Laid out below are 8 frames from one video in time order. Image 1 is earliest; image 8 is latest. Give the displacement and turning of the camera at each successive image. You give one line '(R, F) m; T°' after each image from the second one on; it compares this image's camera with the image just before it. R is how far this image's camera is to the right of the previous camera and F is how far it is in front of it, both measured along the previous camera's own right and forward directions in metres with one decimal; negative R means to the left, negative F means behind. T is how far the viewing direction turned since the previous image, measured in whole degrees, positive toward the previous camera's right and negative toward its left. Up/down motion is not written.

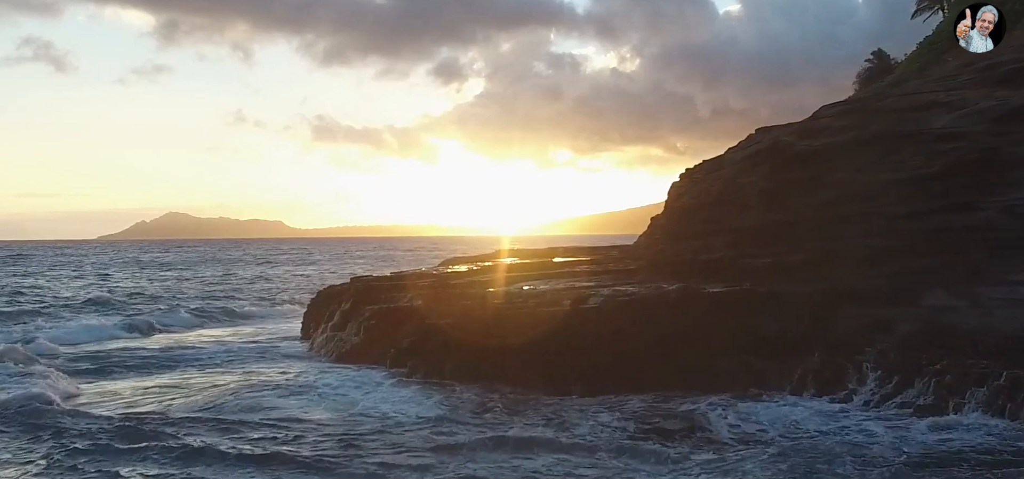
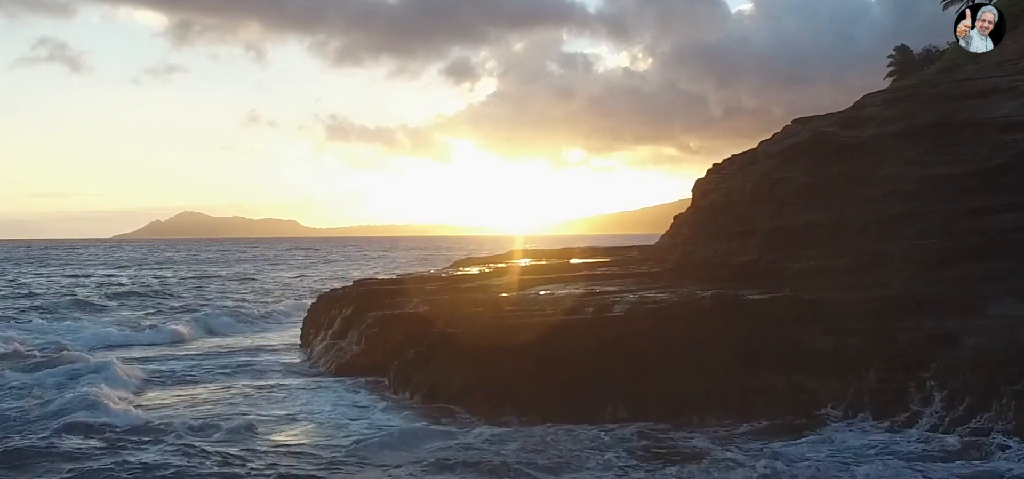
(-0.1, +1.9) m; -1°
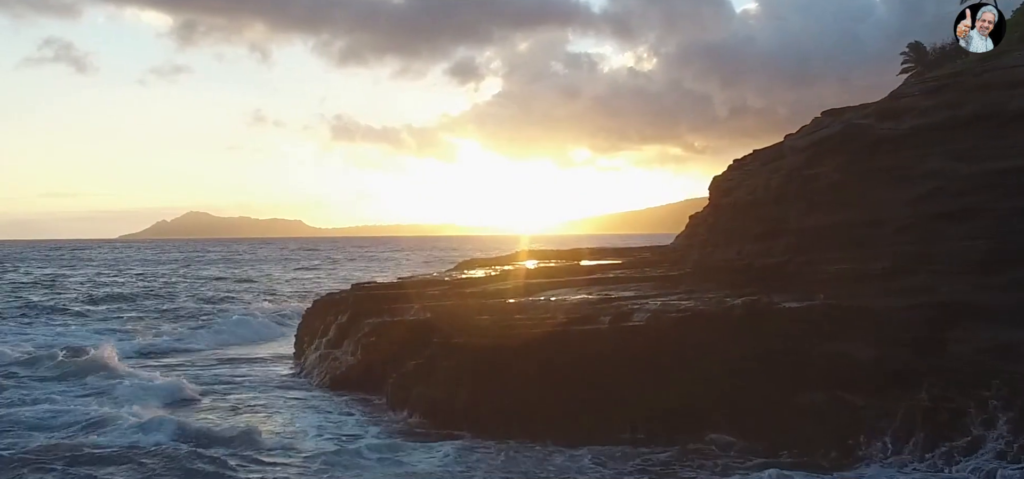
(-0.1, +1.6) m; 0°
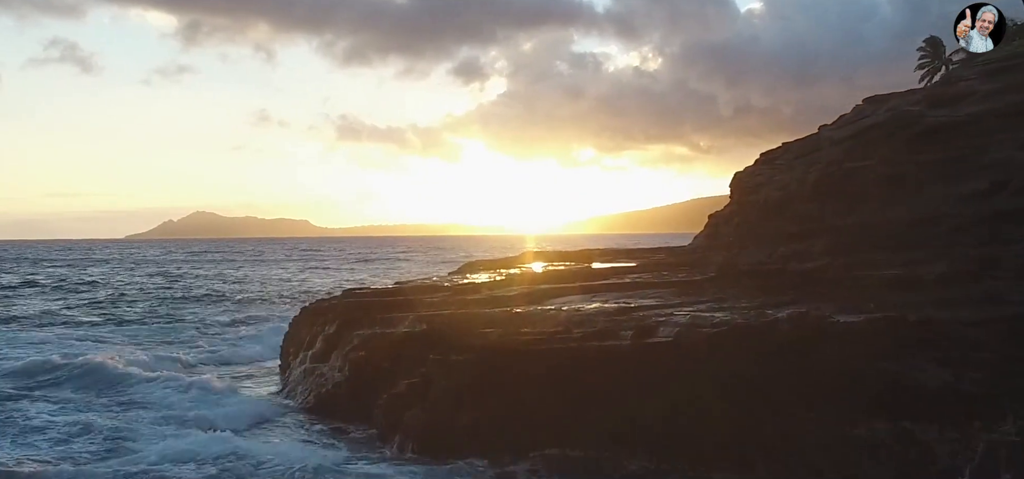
(0.0, +2.1) m; 0°
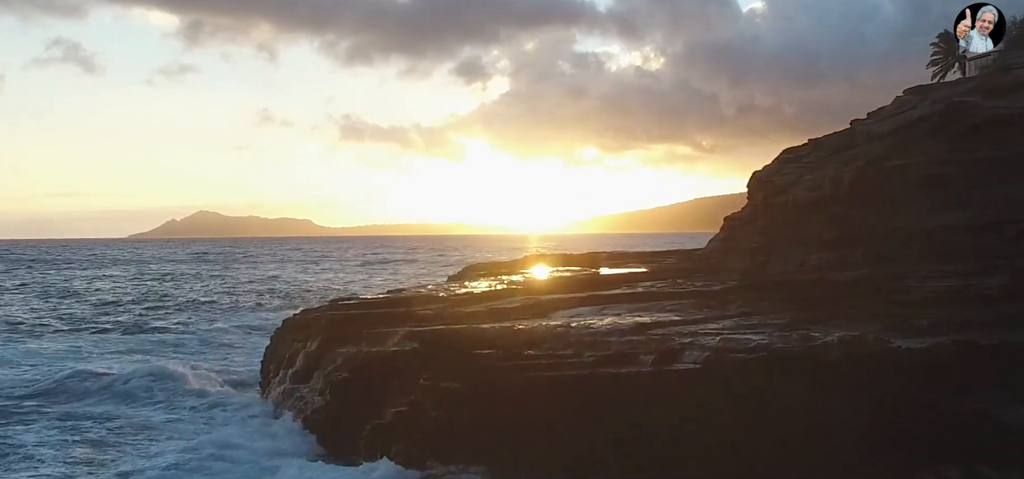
(0.0, +1.9) m; 0°
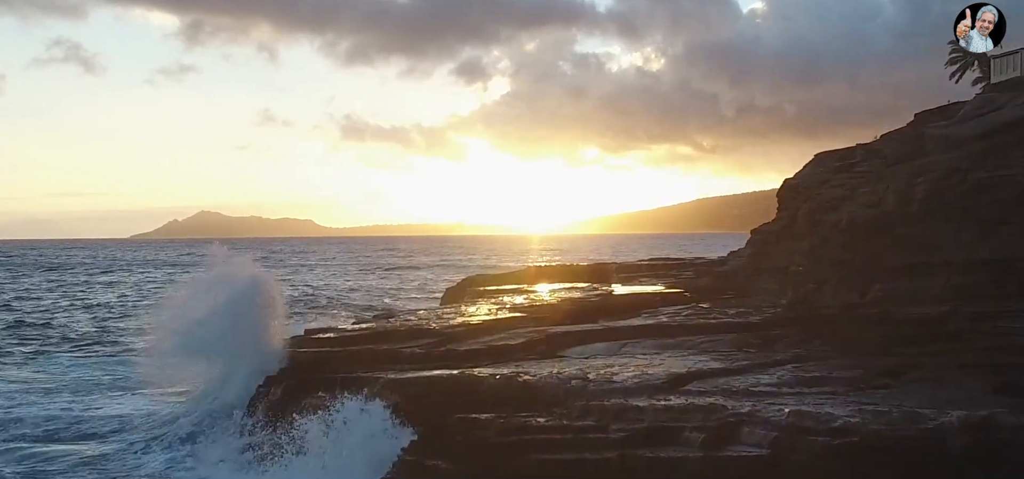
(0.0, +2.8) m; 0°
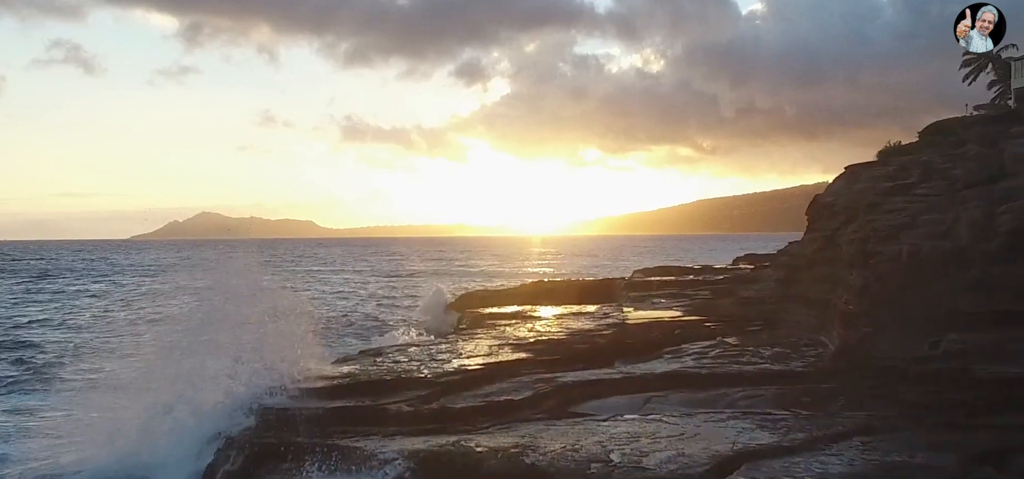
(-0.1, +2.3) m; 0°
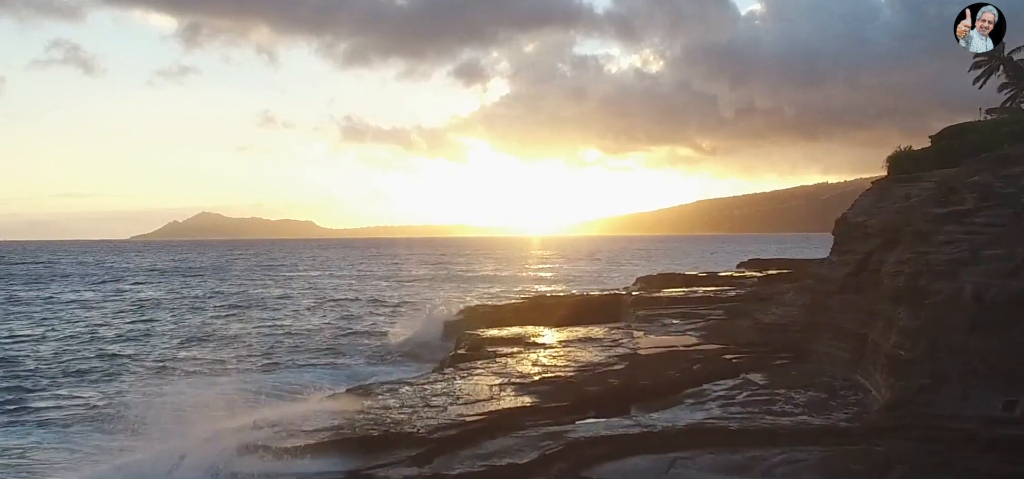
(-0.1, +1.7) m; 0°
